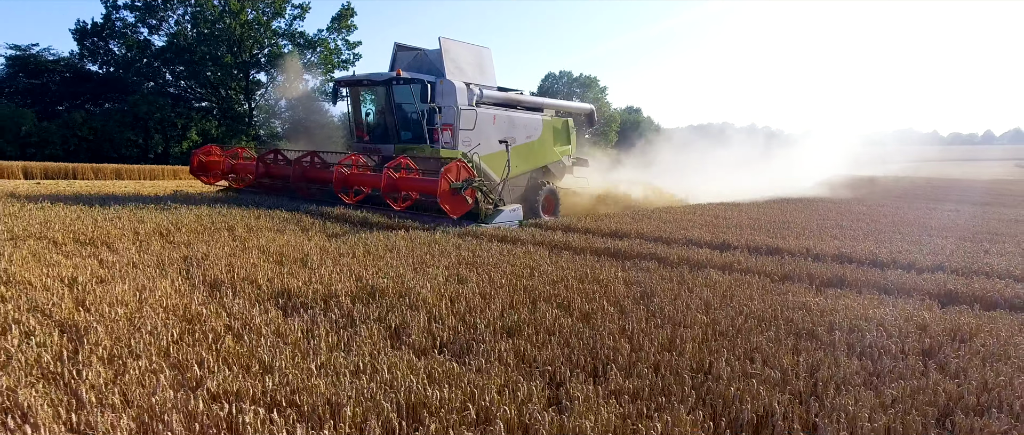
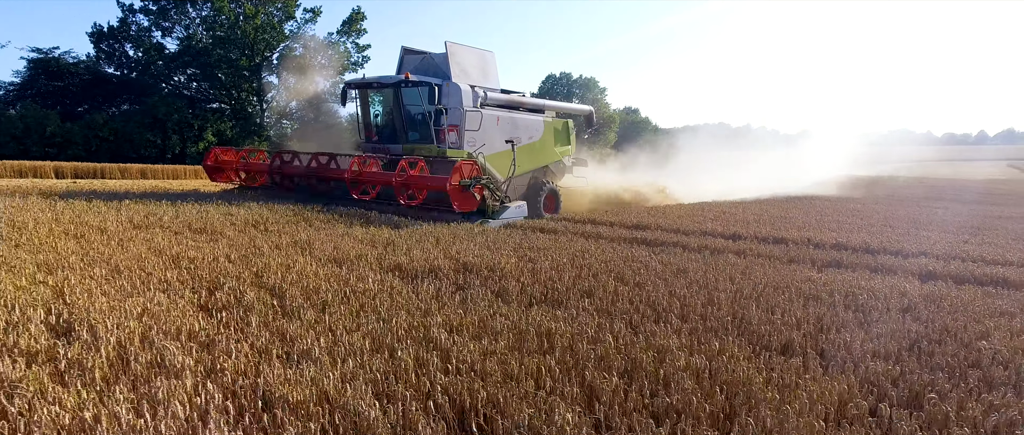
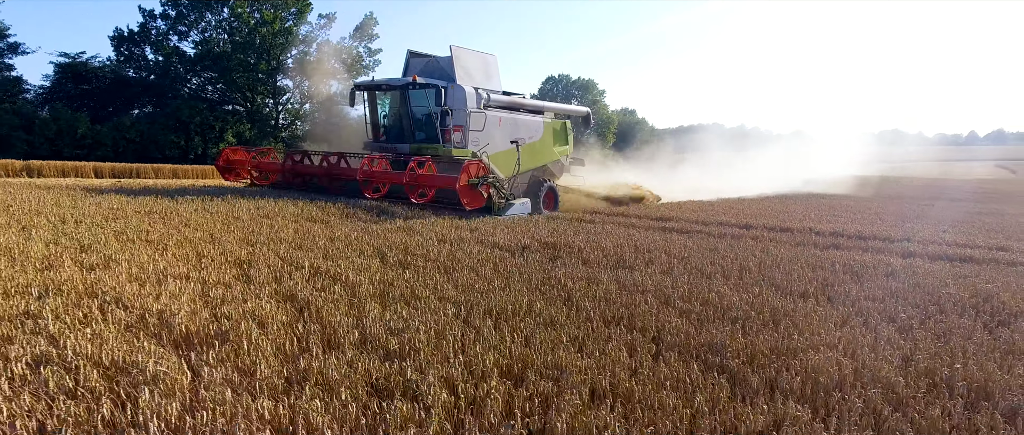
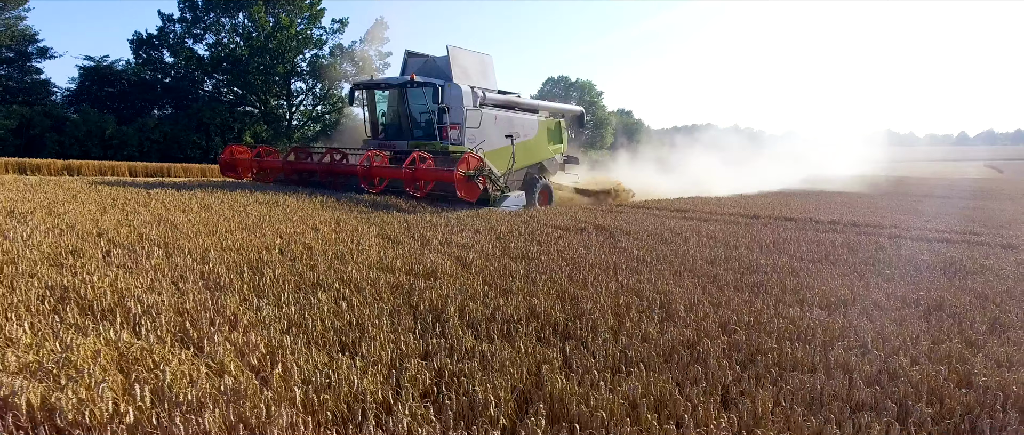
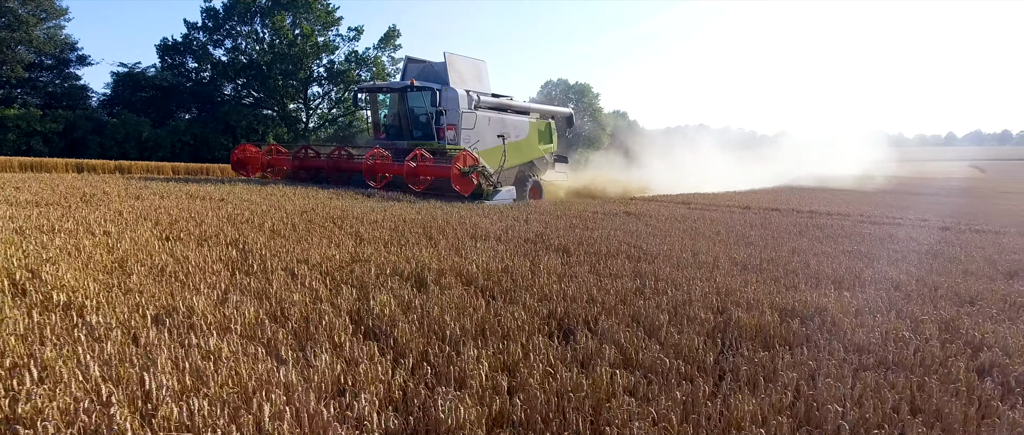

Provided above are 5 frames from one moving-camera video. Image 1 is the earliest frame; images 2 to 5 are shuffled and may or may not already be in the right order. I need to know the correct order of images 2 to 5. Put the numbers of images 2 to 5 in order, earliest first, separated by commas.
2, 3, 4, 5
